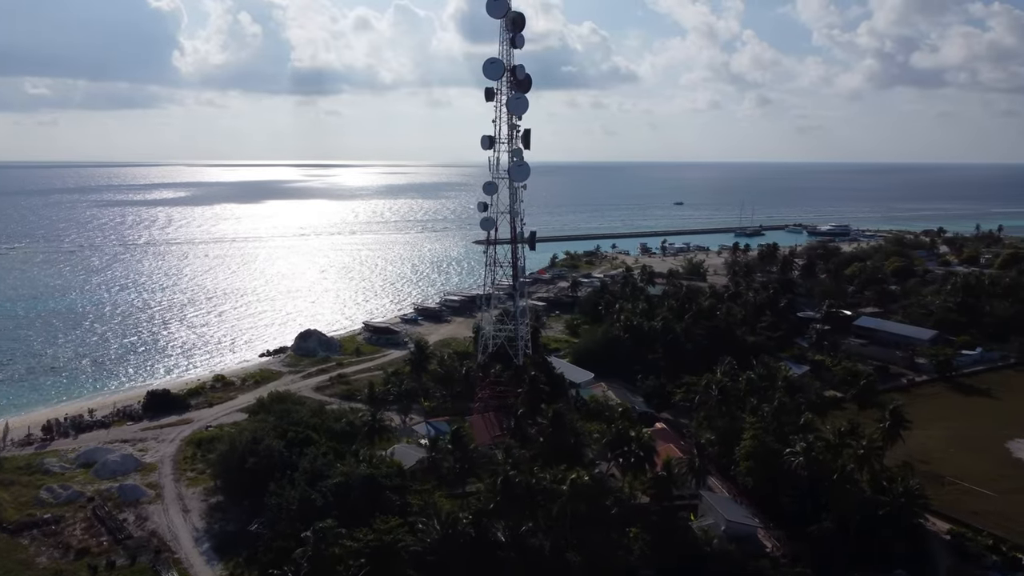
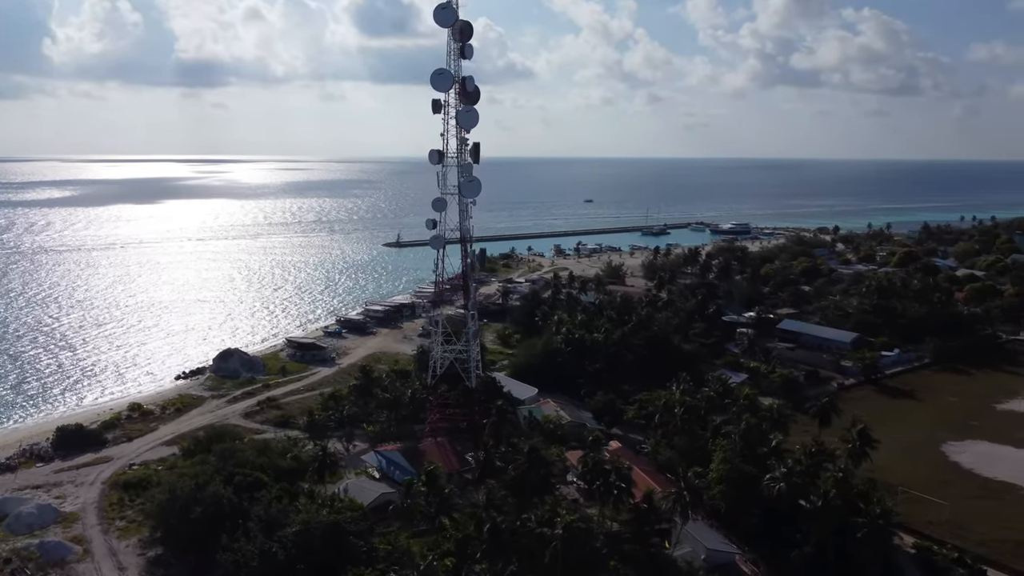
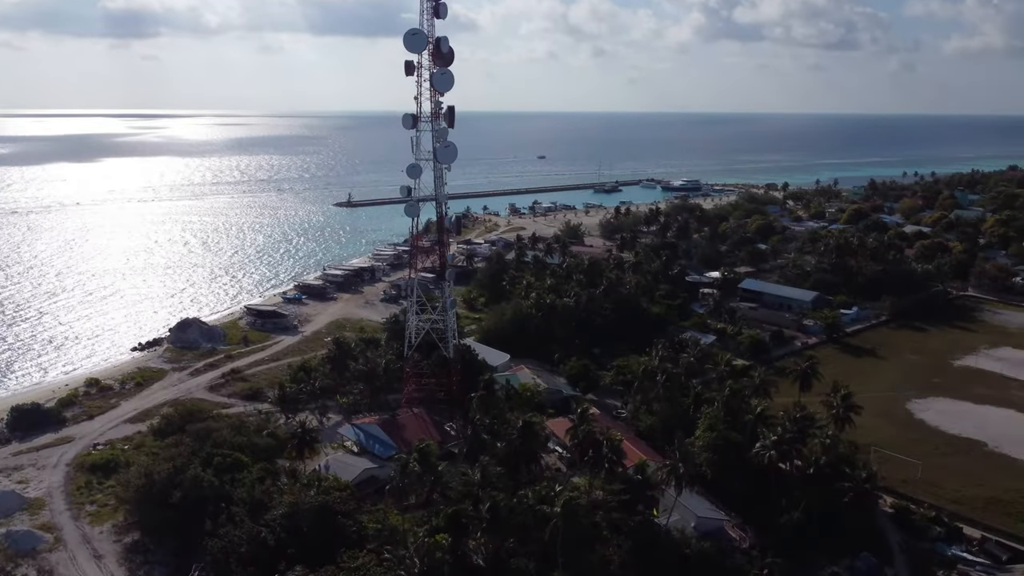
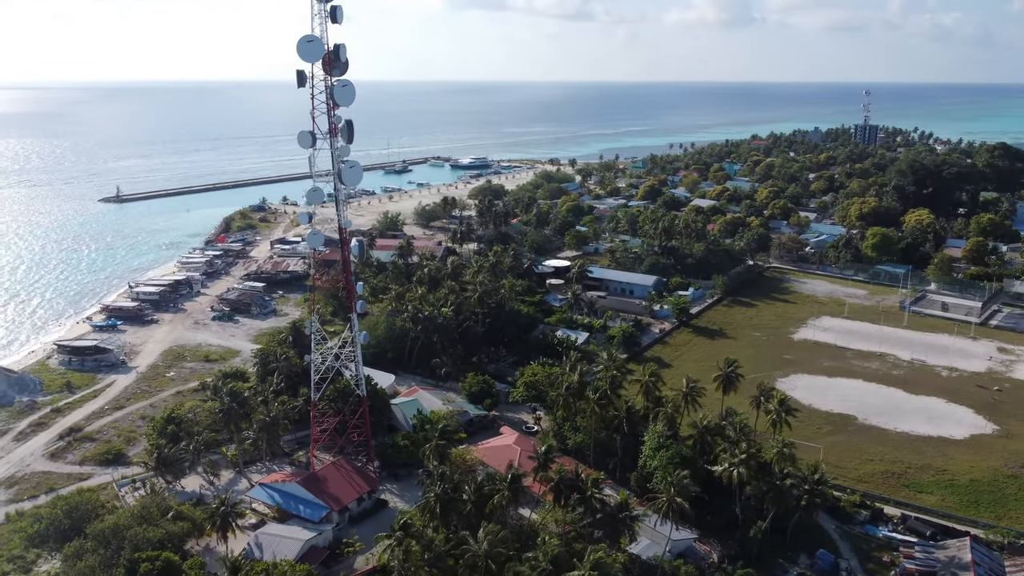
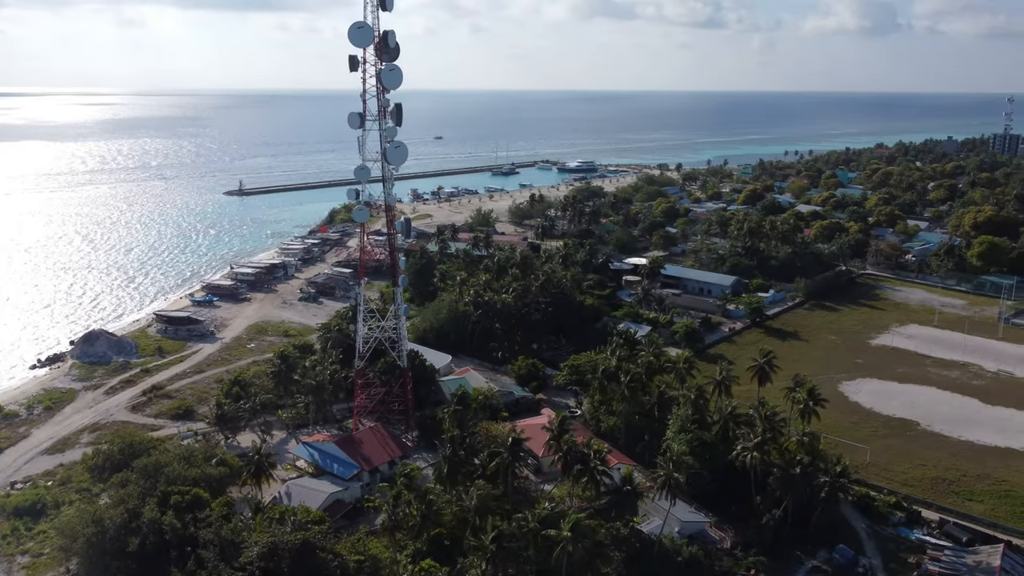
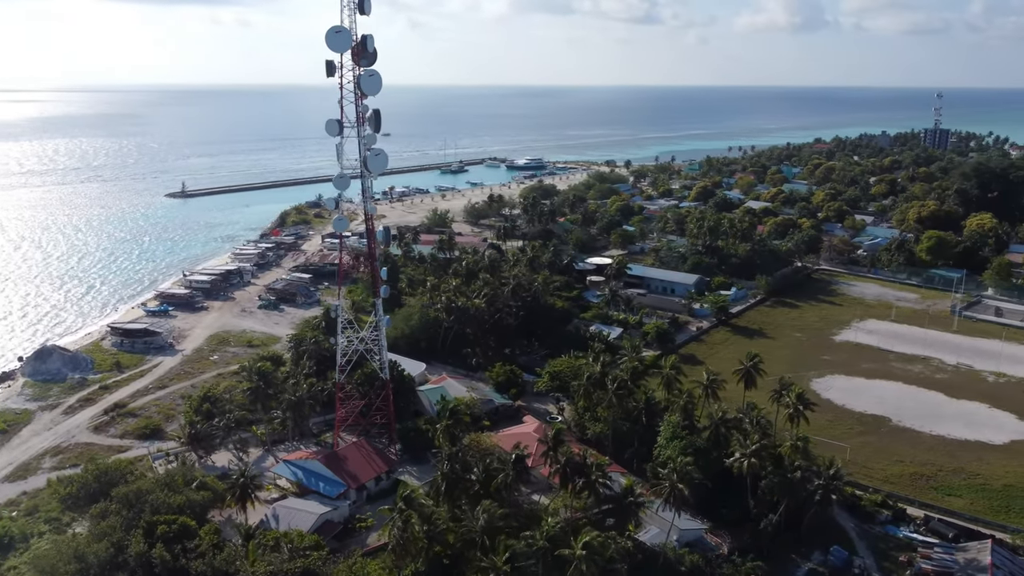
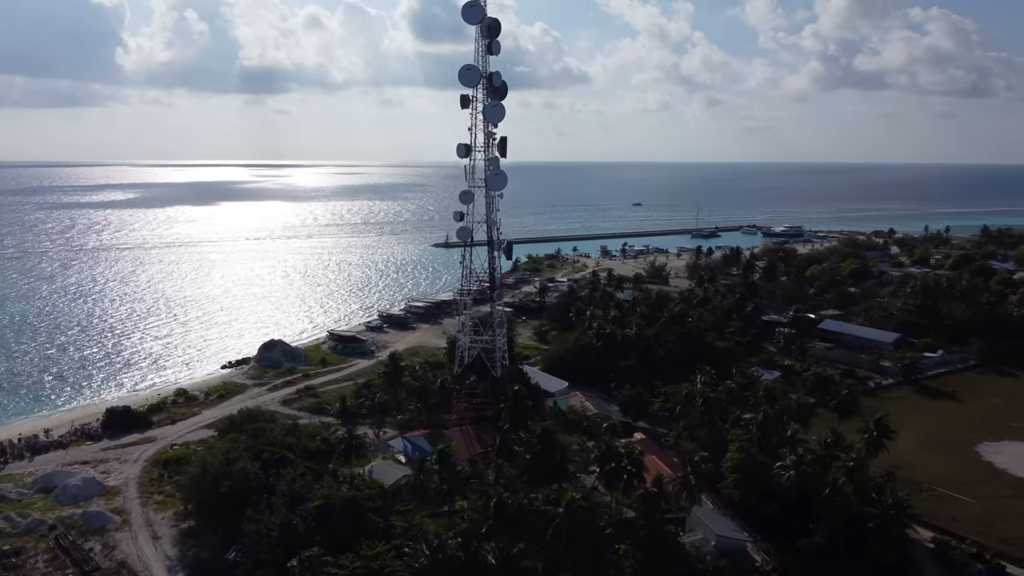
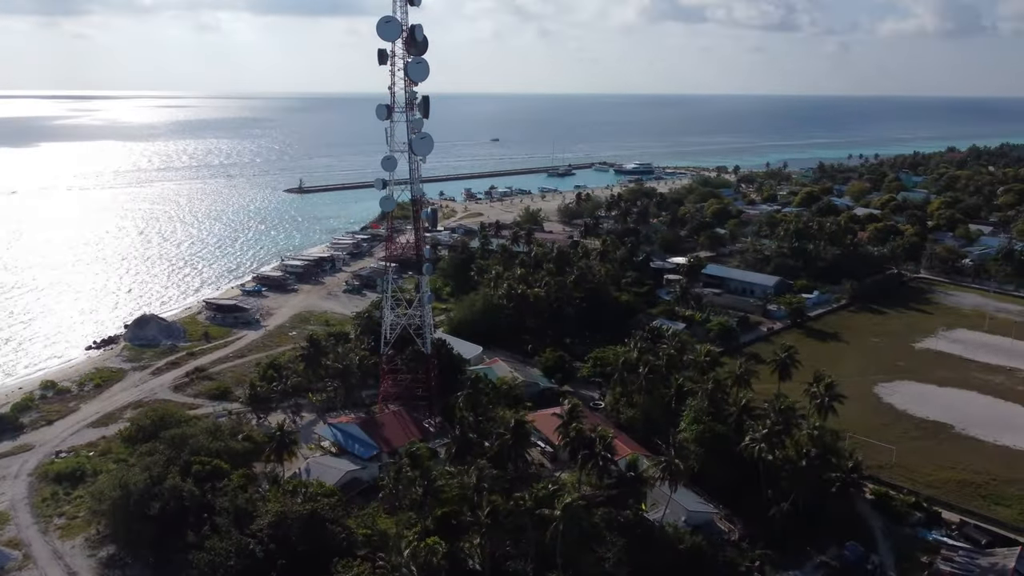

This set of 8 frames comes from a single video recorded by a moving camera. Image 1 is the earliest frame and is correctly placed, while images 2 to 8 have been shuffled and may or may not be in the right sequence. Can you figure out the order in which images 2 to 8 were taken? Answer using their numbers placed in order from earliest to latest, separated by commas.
7, 2, 3, 8, 5, 6, 4
